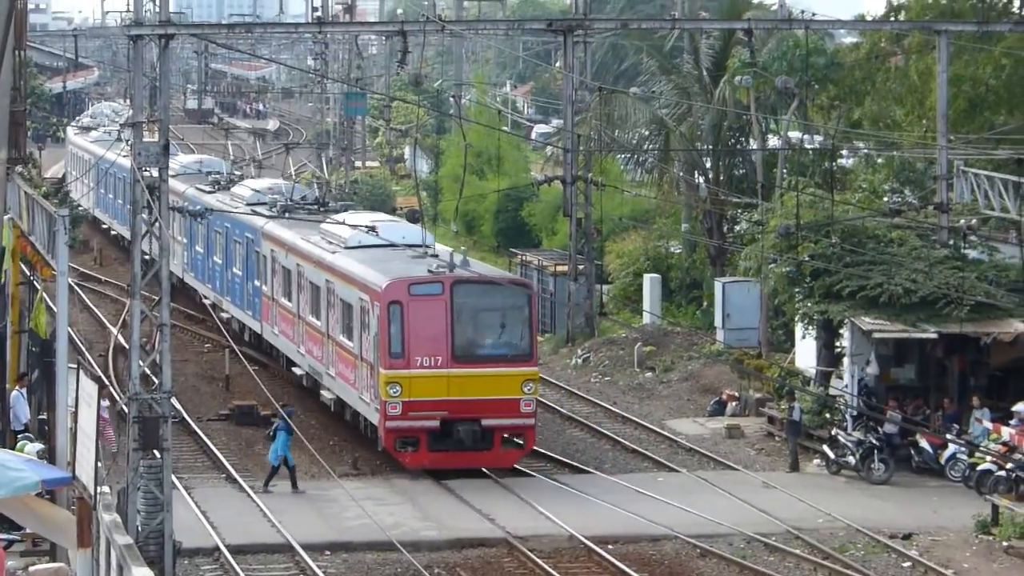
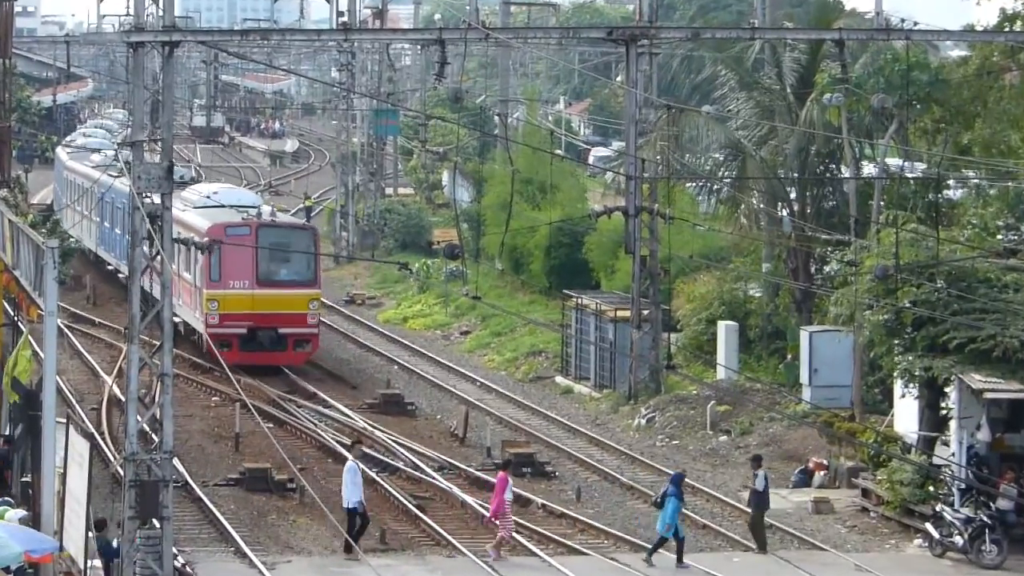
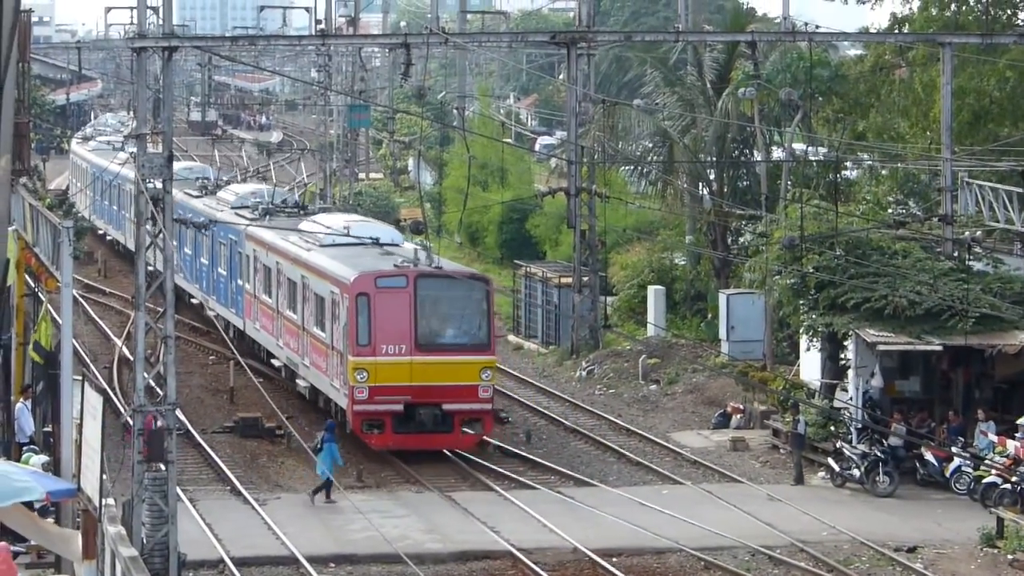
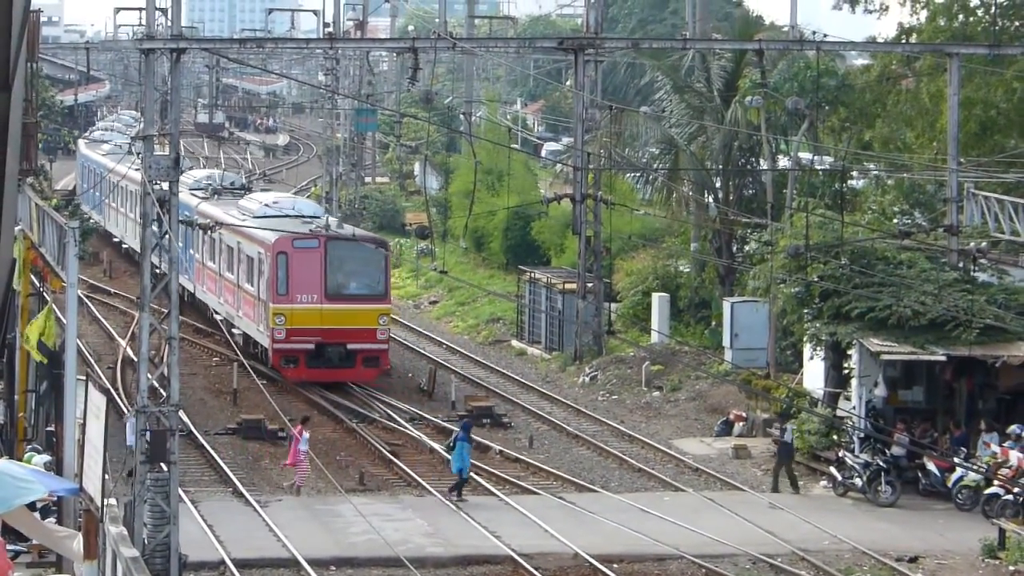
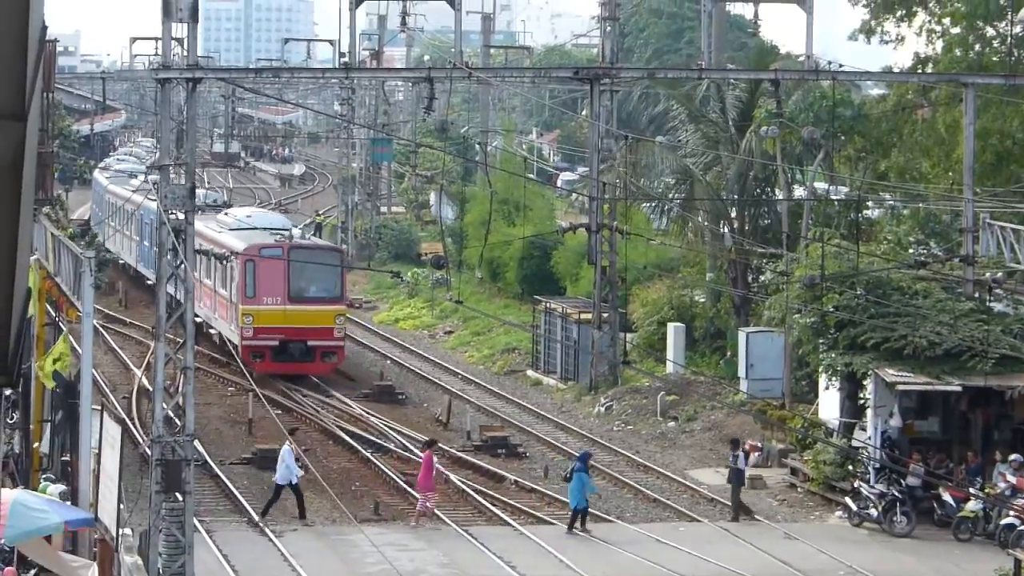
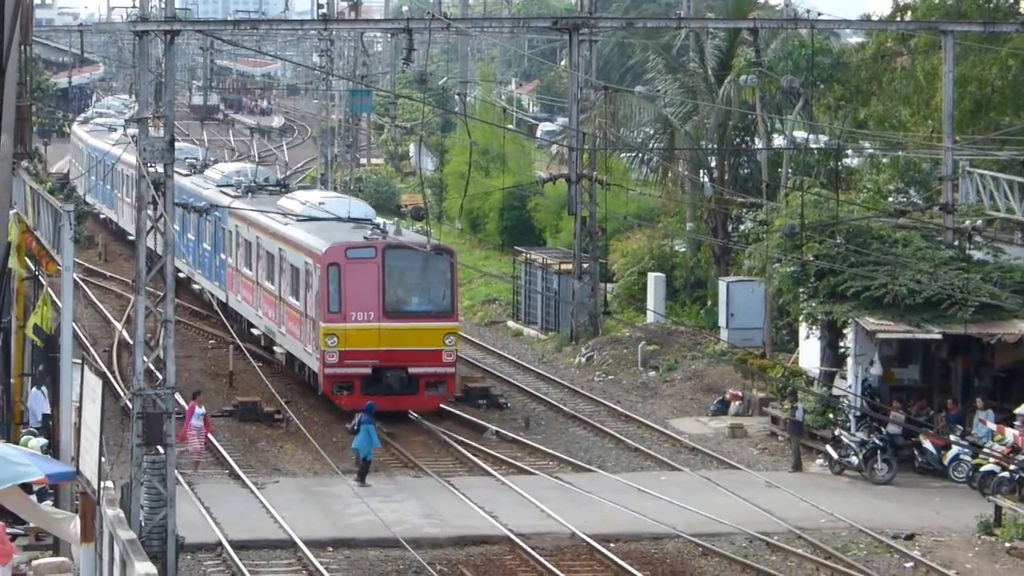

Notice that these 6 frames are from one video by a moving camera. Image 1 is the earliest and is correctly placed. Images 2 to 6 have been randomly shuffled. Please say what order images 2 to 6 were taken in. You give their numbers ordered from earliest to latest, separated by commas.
3, 6, 4, 5, 2
